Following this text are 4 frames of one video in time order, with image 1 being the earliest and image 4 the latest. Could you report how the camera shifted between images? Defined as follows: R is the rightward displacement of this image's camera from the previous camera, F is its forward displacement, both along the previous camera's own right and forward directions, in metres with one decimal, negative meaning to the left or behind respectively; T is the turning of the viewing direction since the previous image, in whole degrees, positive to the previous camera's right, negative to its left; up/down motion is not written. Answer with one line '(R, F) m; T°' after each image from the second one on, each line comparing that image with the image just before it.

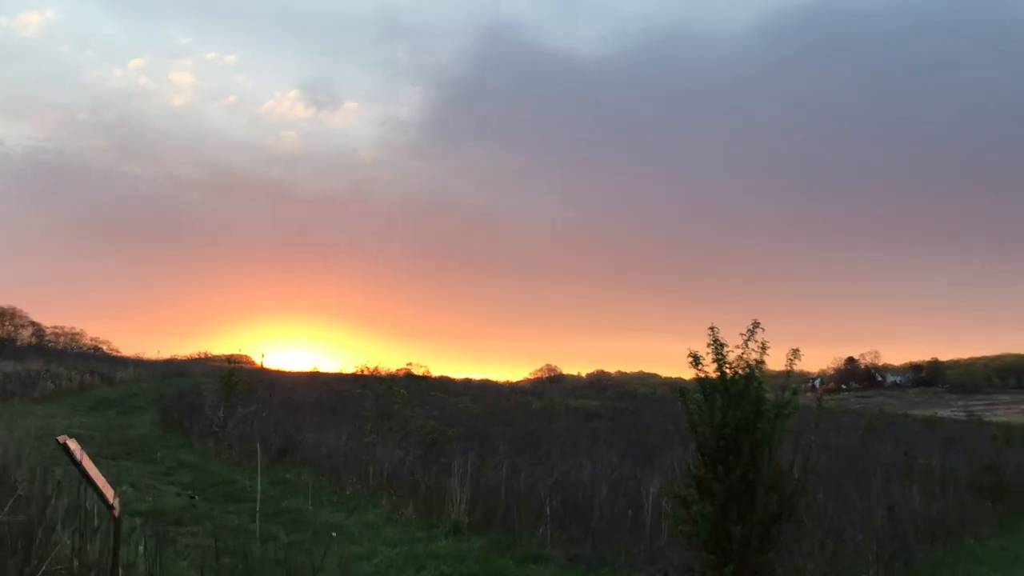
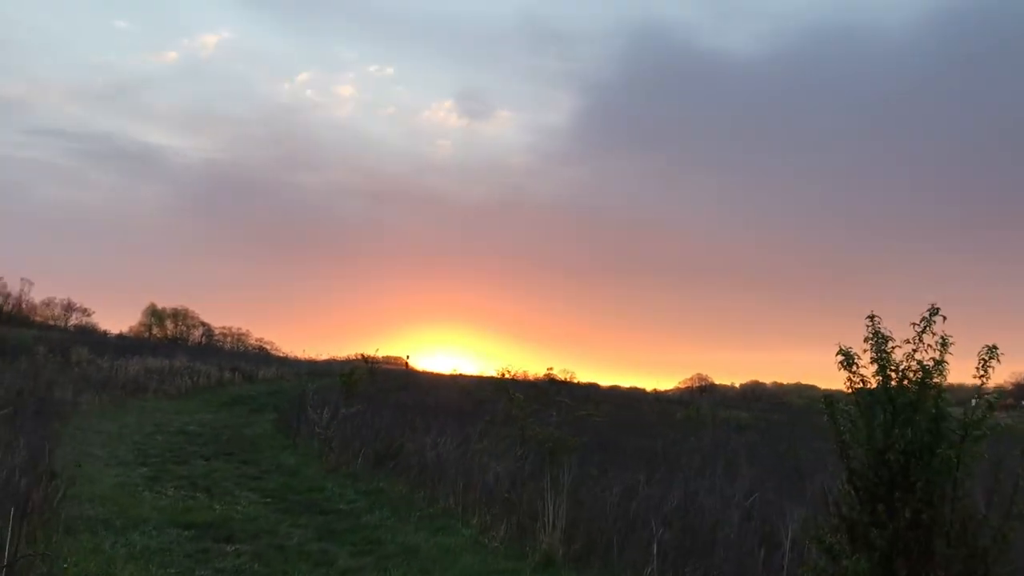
(+0.3, +1.5) m; -9°
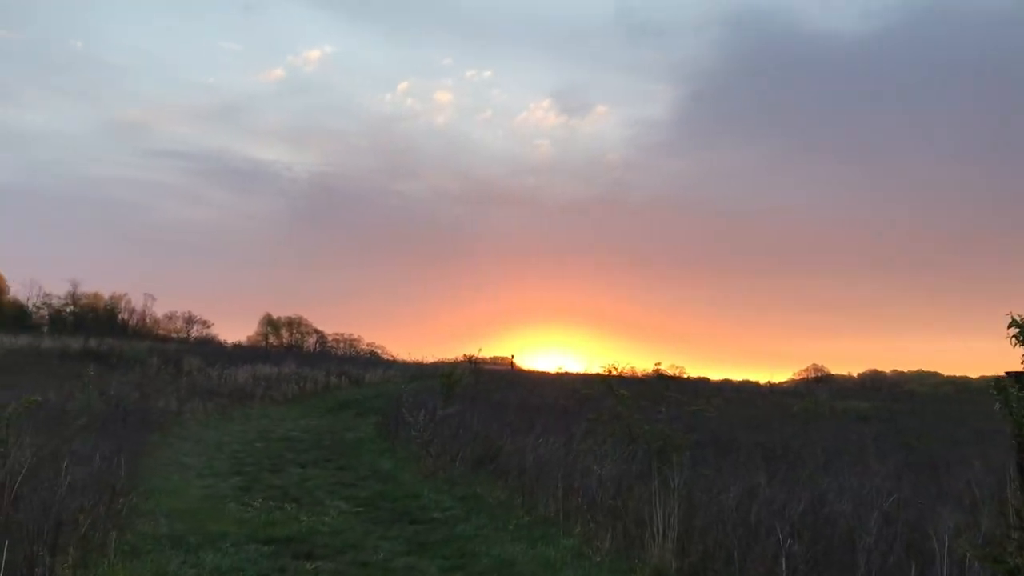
(+0.1, +0.8) m; -6°
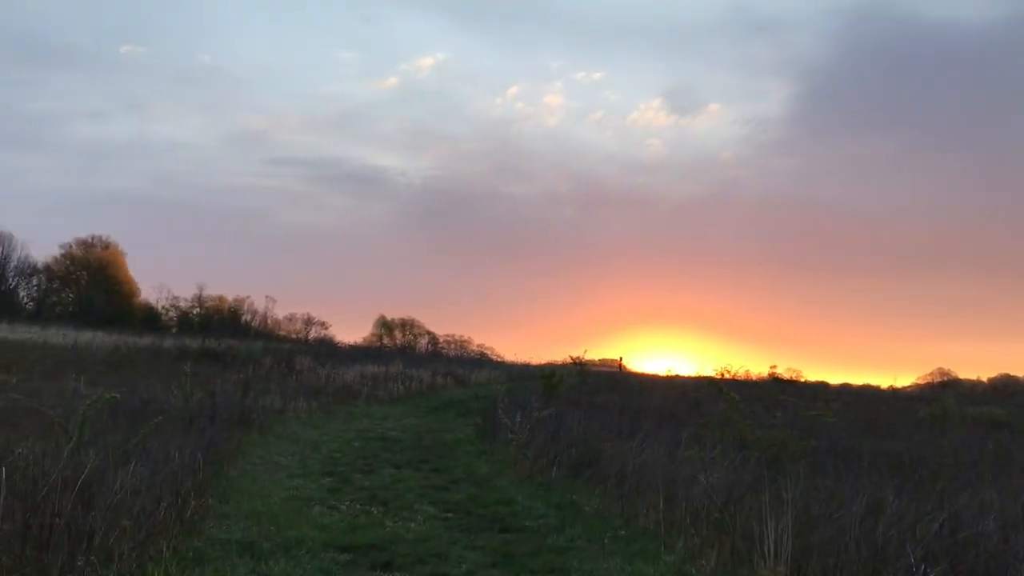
(+0.1, +0.6) m; -7°
